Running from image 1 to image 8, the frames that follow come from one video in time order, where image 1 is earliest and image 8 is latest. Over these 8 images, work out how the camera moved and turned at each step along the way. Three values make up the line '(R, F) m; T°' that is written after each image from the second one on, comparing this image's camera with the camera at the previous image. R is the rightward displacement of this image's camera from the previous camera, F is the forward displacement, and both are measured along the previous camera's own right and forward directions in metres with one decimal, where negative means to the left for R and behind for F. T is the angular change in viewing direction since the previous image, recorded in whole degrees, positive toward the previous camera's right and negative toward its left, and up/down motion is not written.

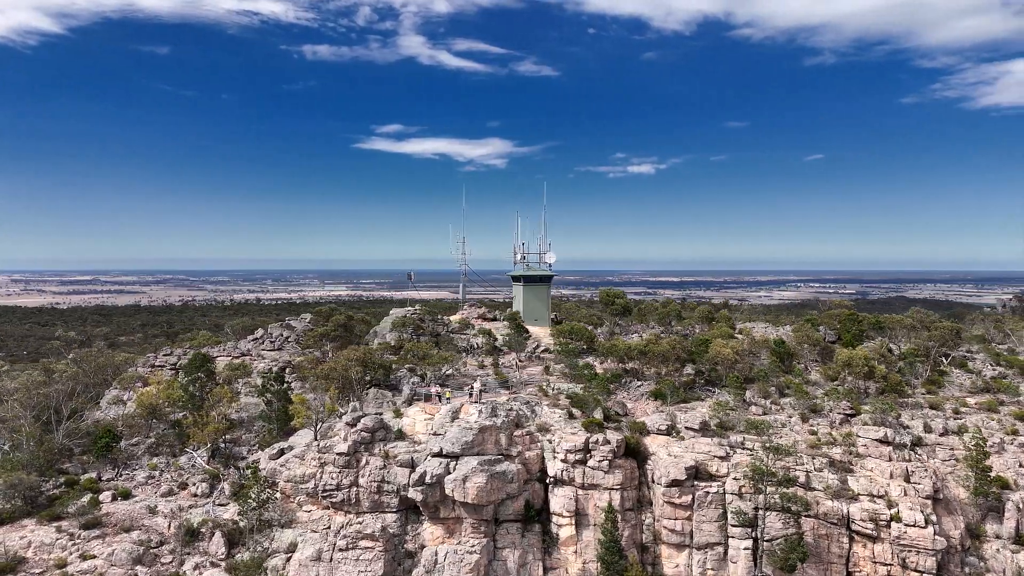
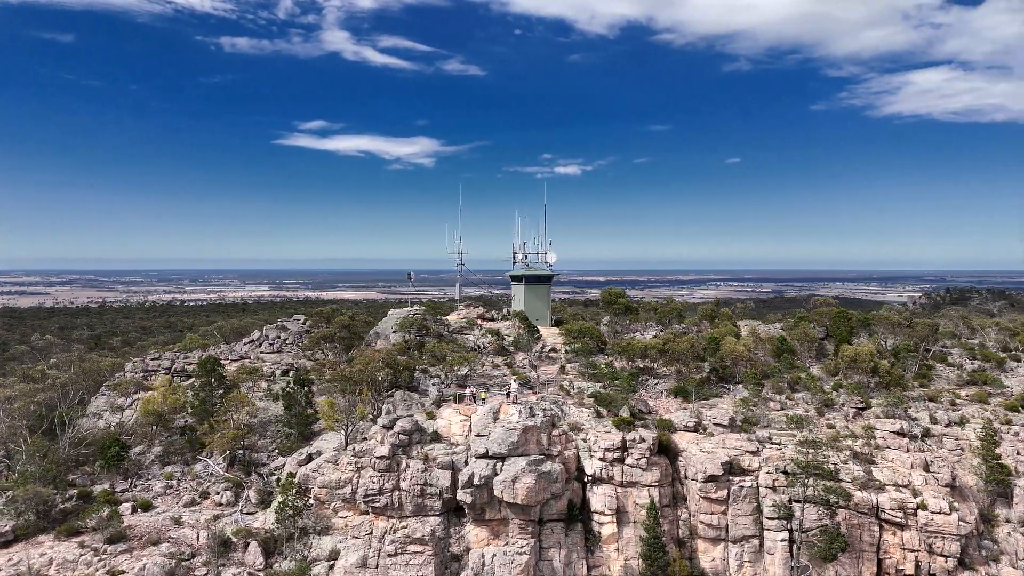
(-3.2, +0.2) m; +5°
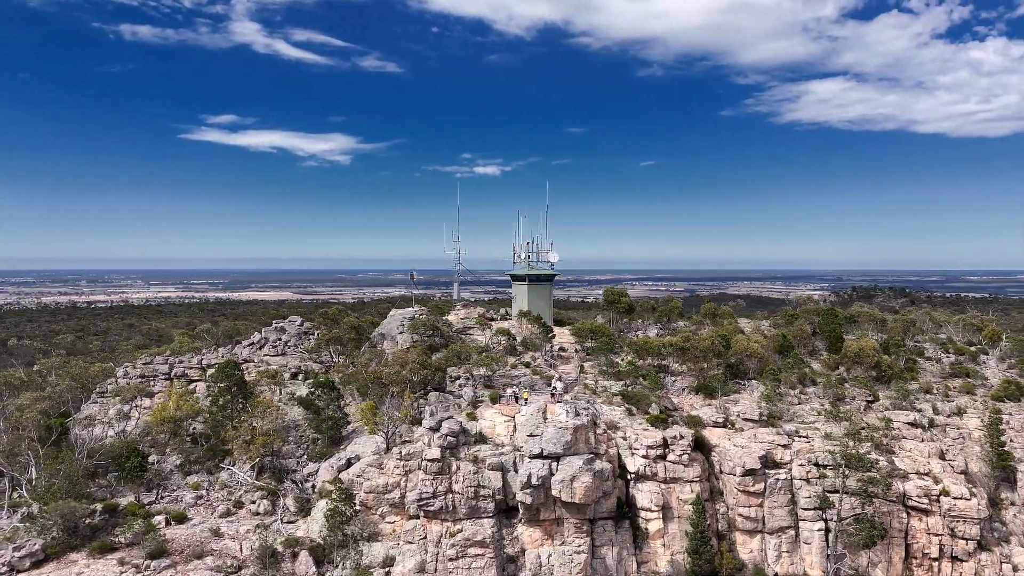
(-3.7, +0.3) m; +6°
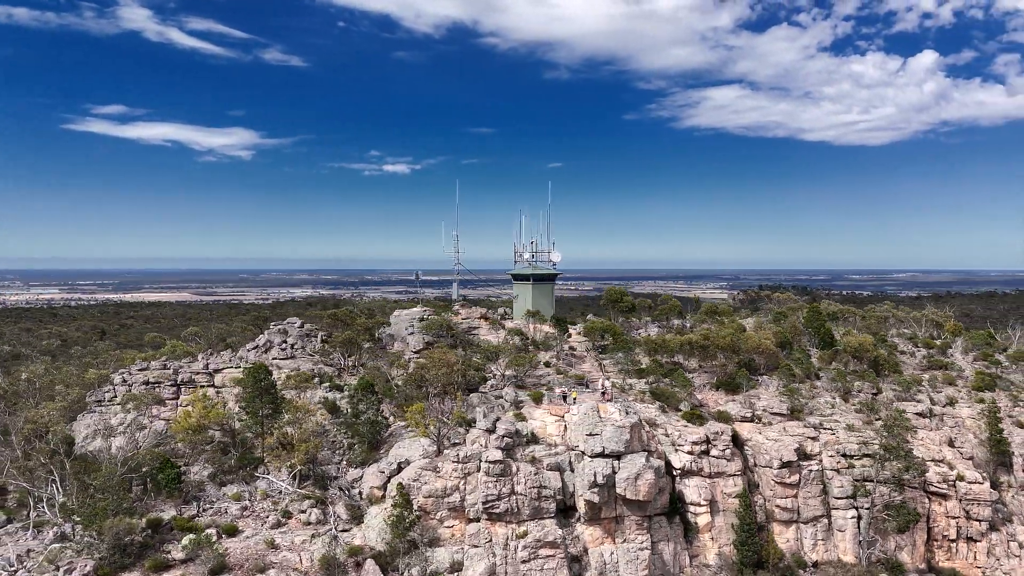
(-4.1, +0.3) m; +7°
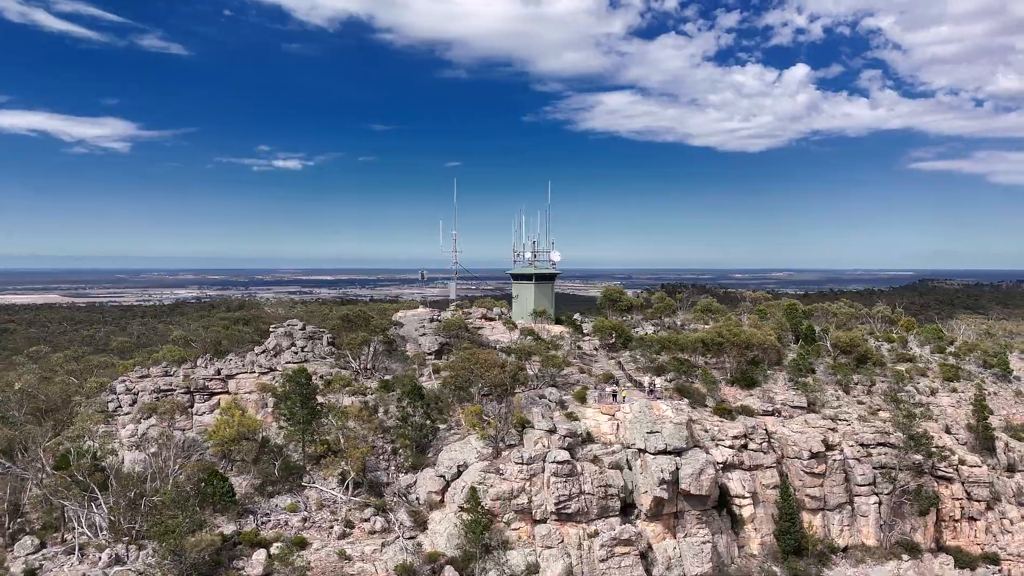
(-4.6, +0.4) m; +8°
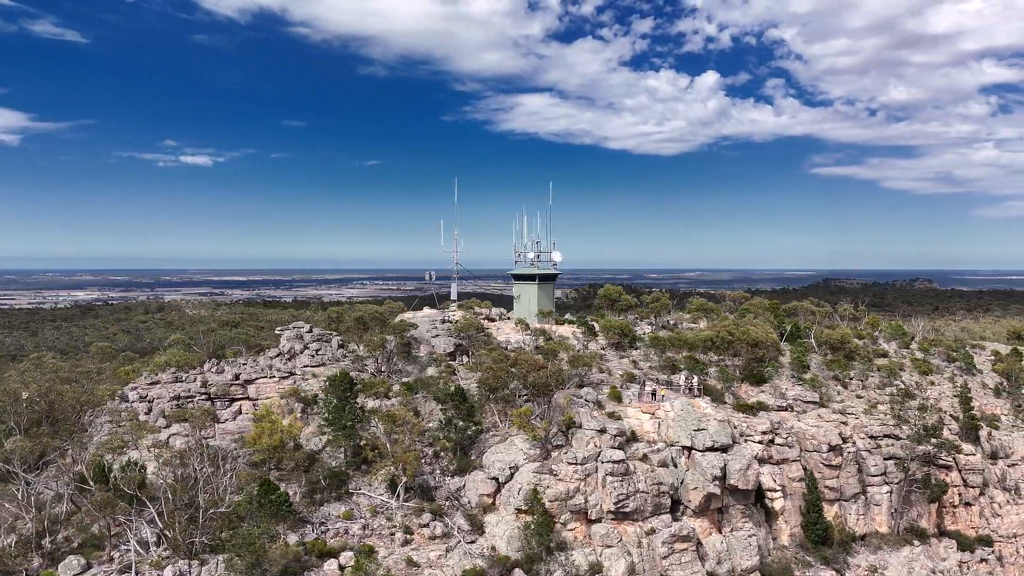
(-3.7, +0.2) m; +6°
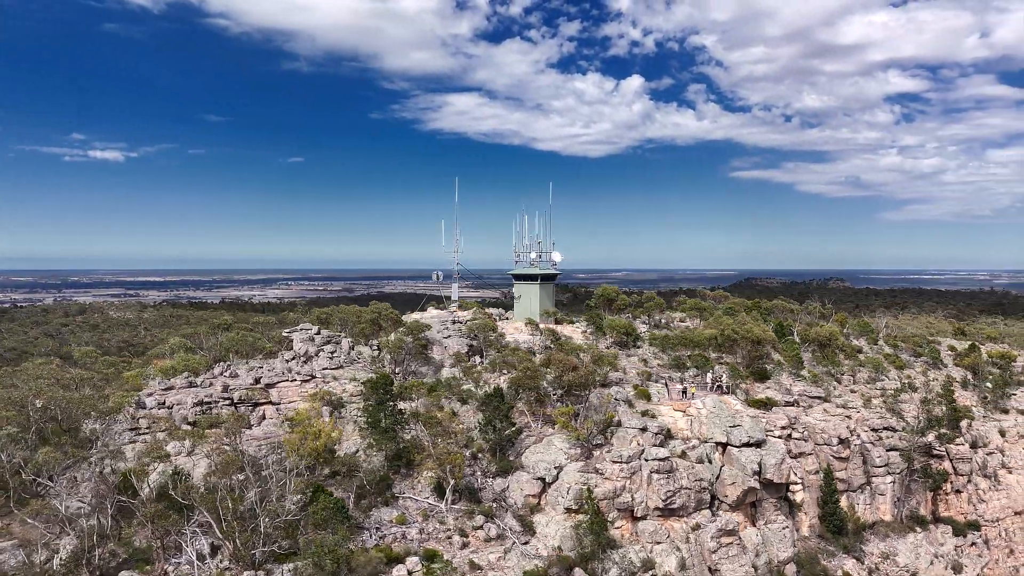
(-3.2, +0.1) m; +5°
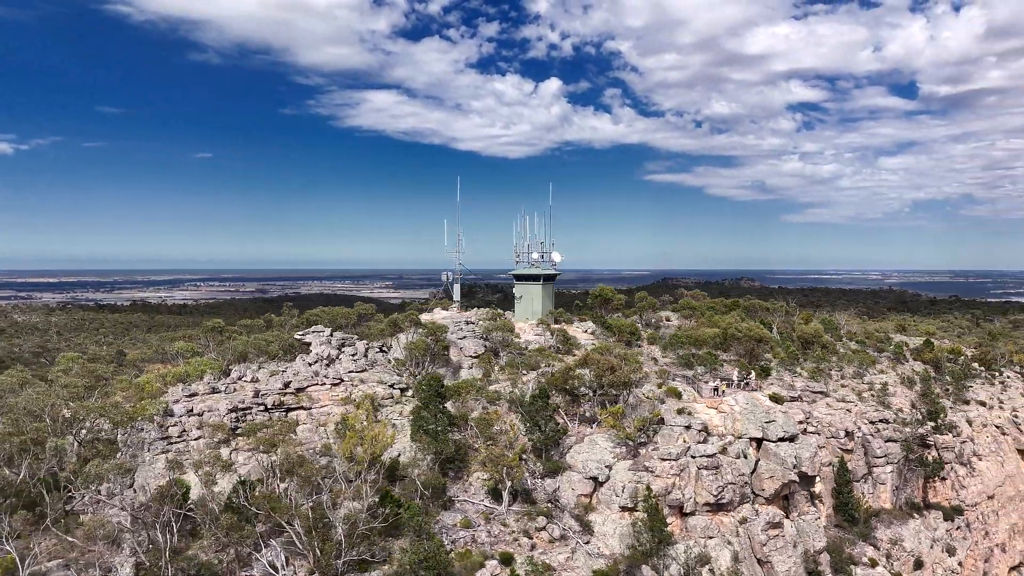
(-3.7, +0.2) m; +6°
